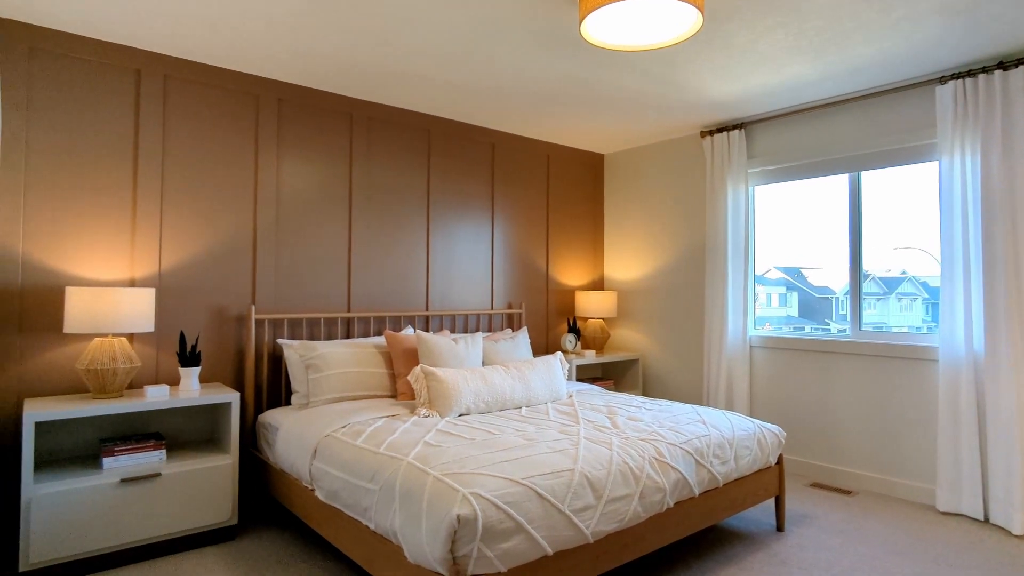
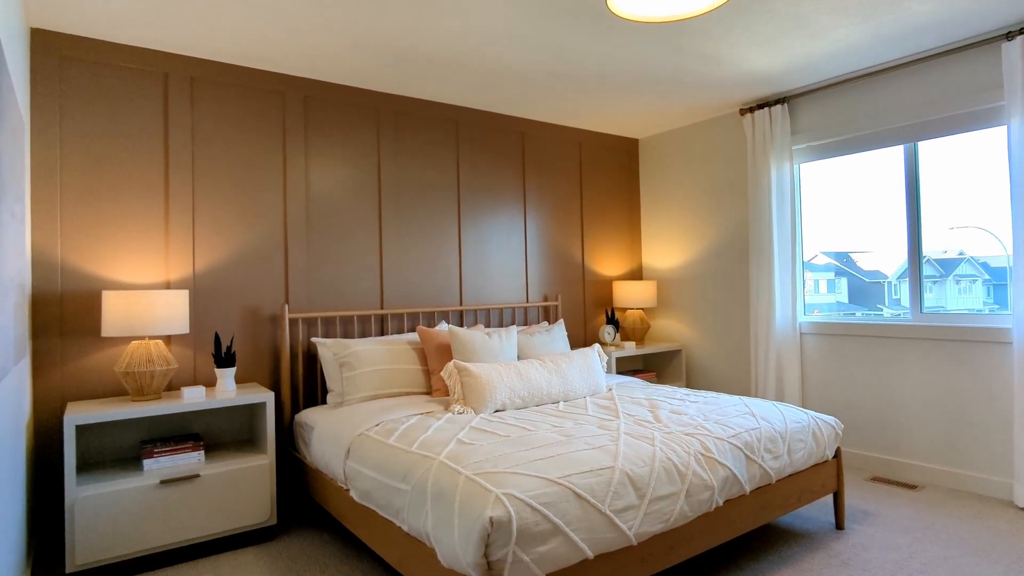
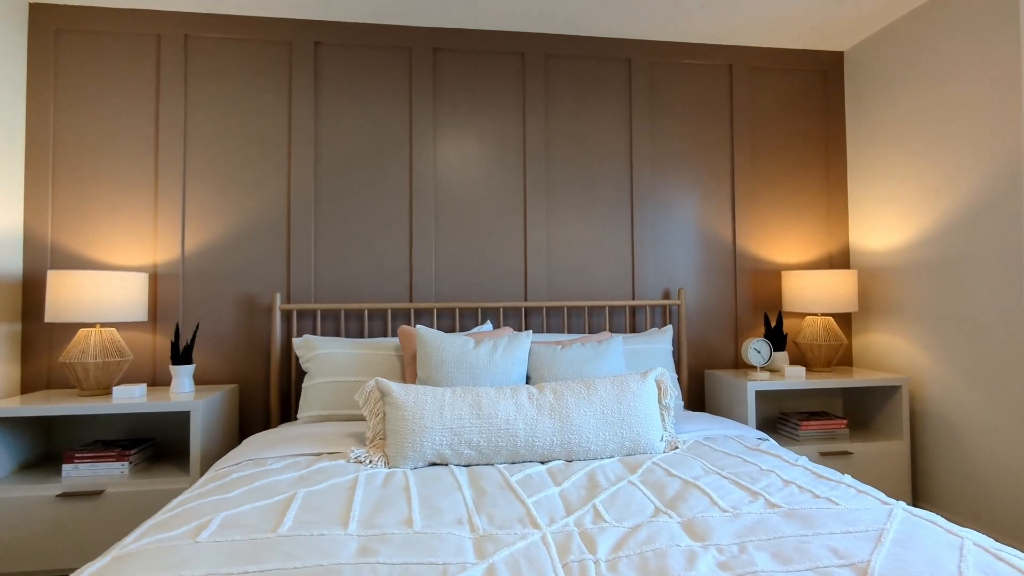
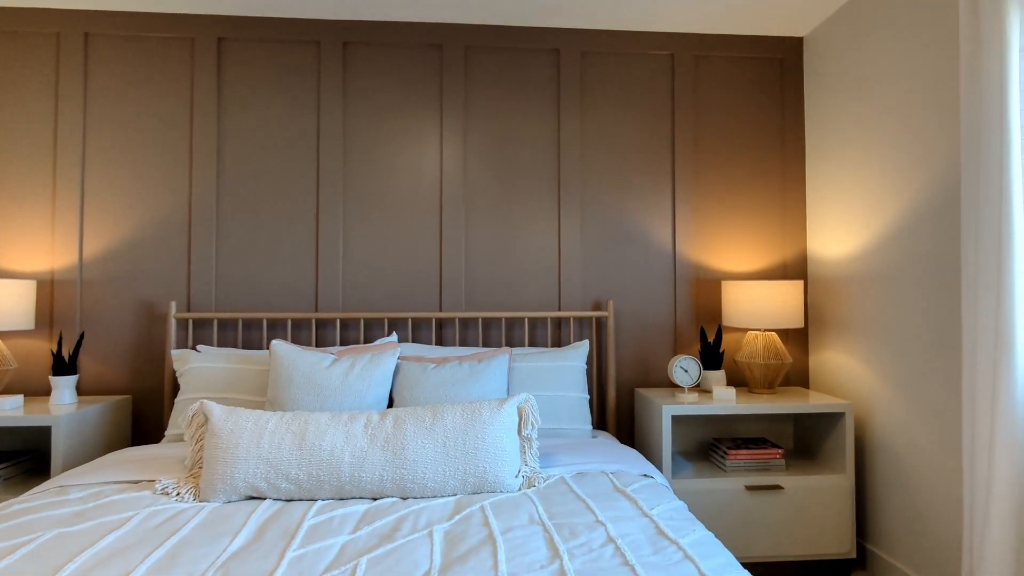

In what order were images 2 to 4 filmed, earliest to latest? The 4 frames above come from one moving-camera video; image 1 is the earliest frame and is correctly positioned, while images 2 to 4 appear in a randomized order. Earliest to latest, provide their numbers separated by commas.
2, 3, 4
